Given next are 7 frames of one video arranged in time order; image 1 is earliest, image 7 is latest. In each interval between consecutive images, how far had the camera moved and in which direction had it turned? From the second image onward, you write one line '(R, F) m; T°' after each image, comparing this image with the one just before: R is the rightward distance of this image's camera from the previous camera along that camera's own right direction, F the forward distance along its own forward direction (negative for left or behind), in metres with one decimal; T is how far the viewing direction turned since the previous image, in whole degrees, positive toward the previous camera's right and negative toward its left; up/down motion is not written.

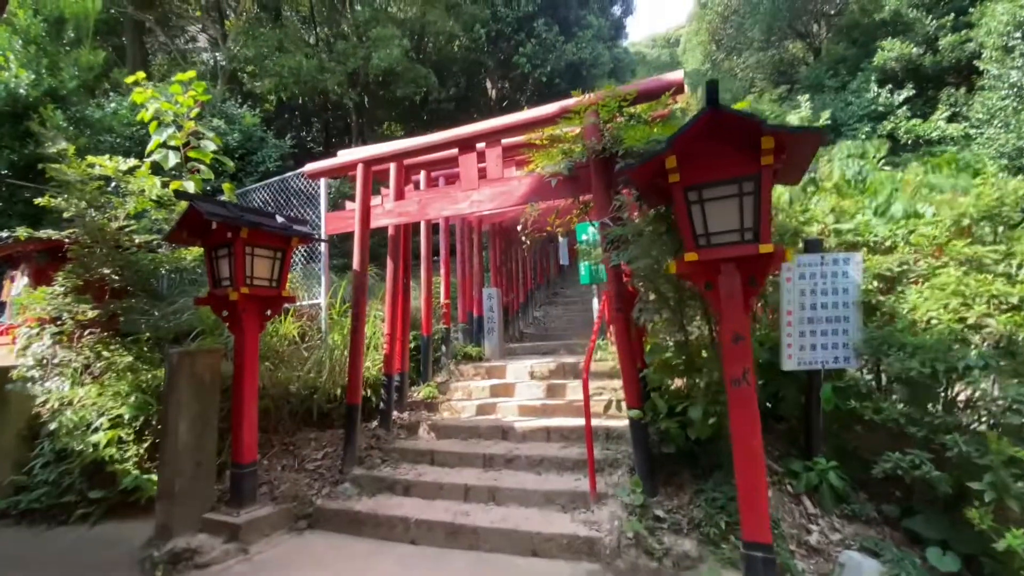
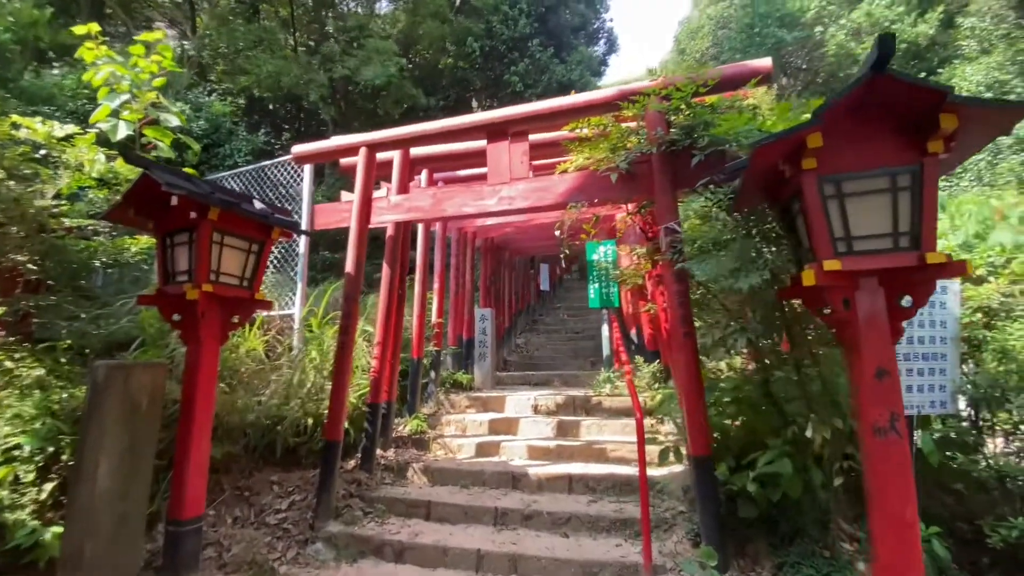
(-0.6, +0.8) m; +5°
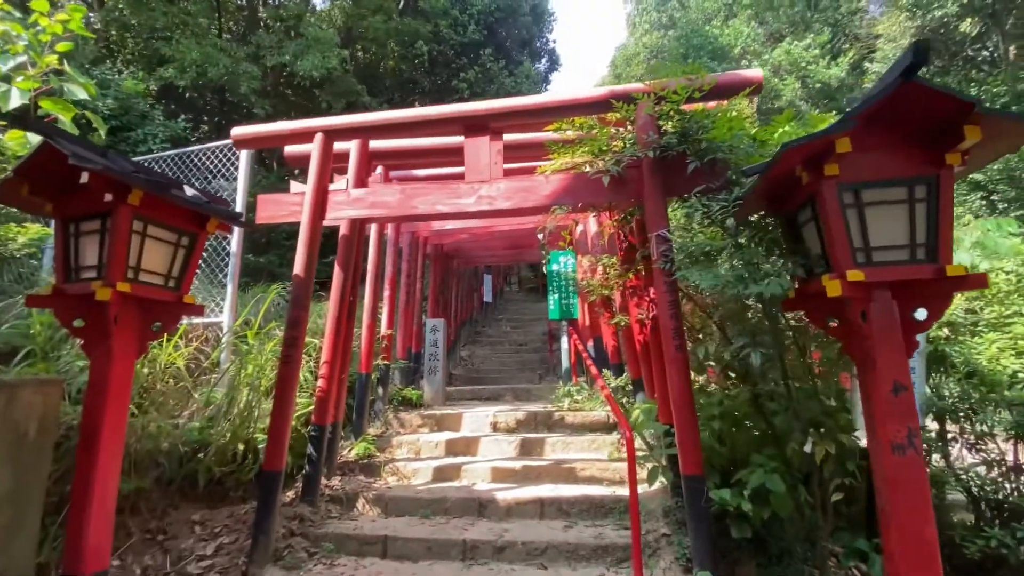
(-0.3, +0.3) m; +8°
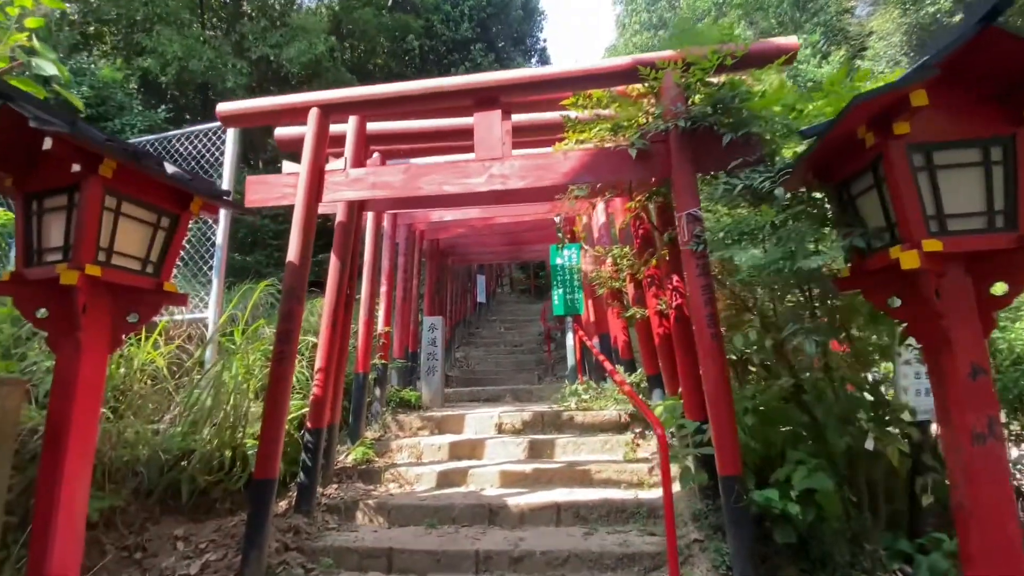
(-0.2, +0.3) m; +2°
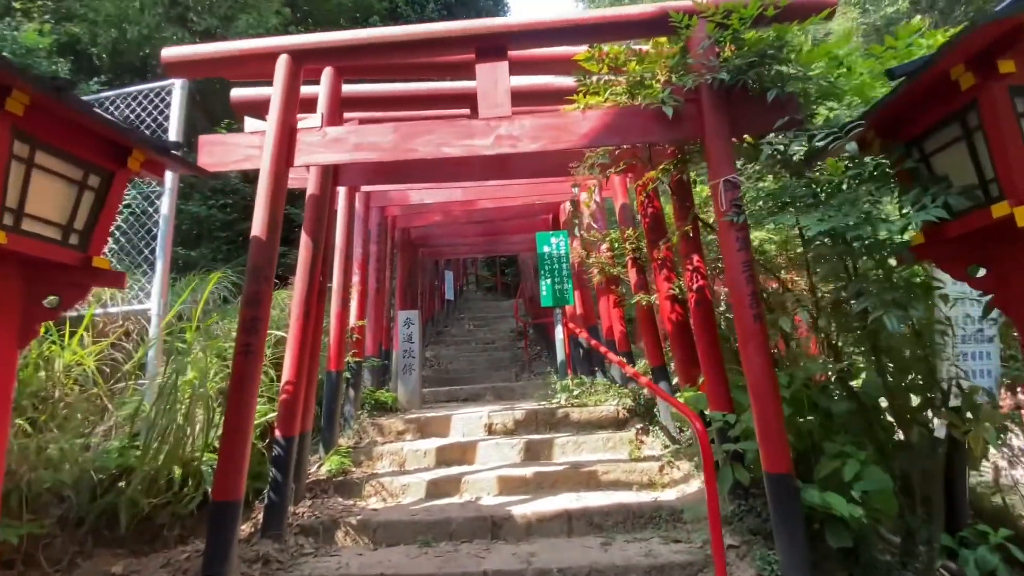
(-0.3, +0.4) m; +5°
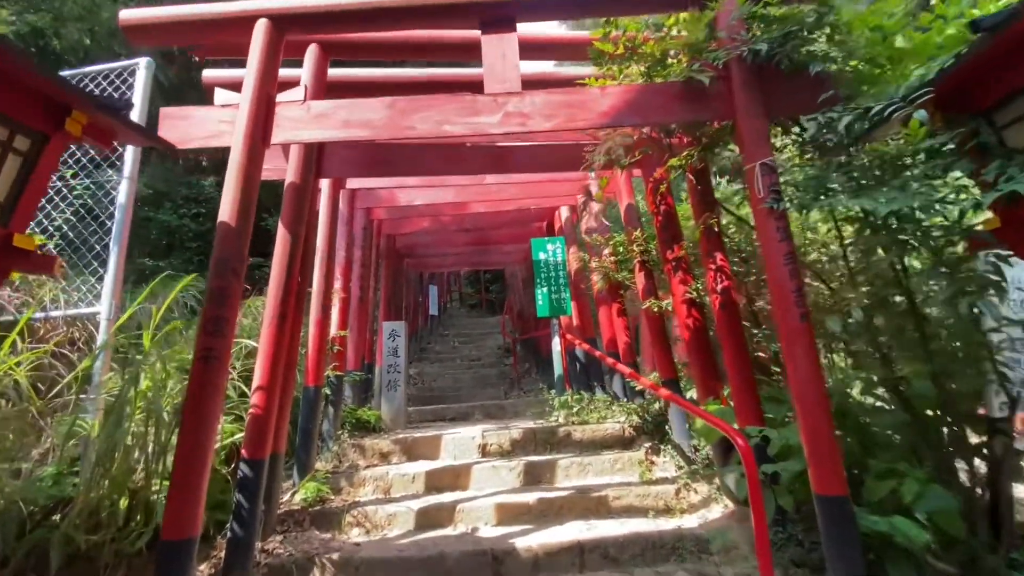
(-0.1, +0.3) m; +2°
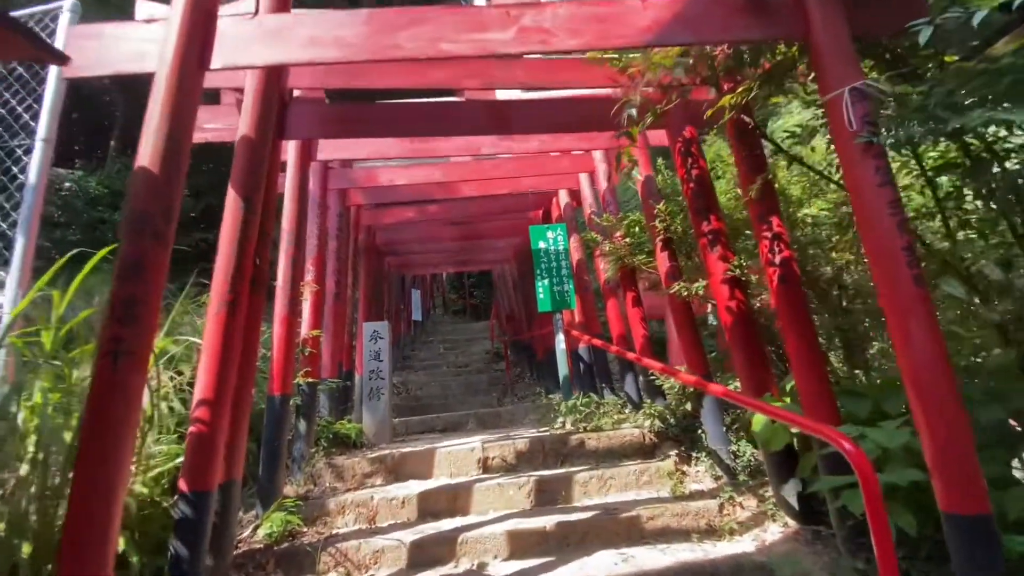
(-0.2, +0.6) m; +2°
